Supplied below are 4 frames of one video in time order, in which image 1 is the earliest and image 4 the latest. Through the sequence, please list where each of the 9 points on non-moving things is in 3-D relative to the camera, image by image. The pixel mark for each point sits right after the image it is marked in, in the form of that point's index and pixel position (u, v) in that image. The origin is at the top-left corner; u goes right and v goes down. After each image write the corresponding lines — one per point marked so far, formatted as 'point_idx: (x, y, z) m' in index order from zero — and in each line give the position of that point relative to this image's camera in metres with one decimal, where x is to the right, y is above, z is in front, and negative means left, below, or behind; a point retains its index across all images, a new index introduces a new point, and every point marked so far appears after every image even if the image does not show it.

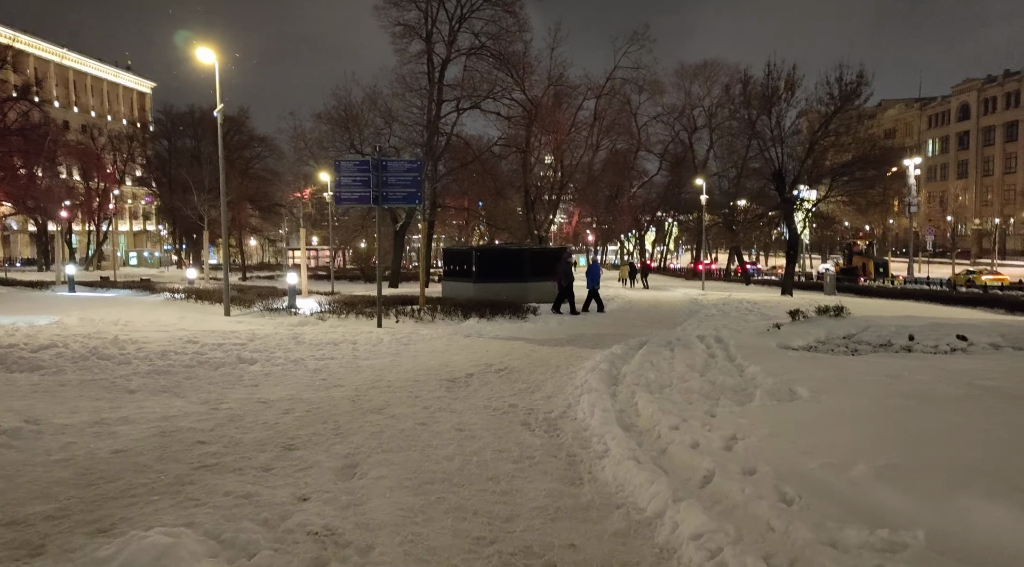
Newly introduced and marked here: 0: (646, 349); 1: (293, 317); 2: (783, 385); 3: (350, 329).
0: (+1.9, -0.9, +10.0) m
1: (-4.3, -0.7, +14.3) m
2: (+2.6, -1.0, +7.1) m
3: (-2.8, -0.8, +12.8) m
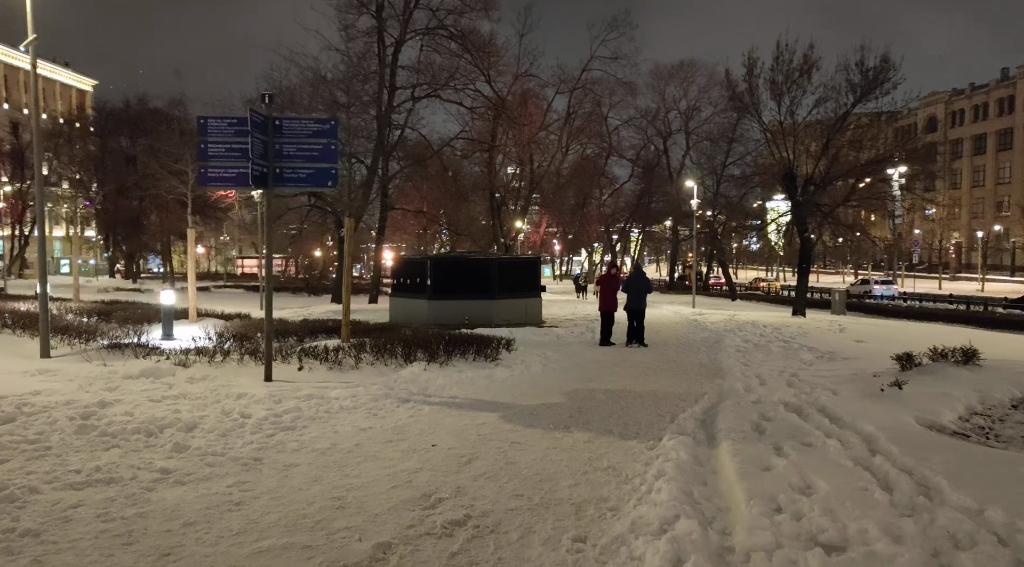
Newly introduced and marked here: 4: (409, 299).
0: (+1.6, -1.2, +5.4) m
1: (-4.7, -1.0, +9.3) m
2: (+2.5, -1.3, +2.5) m
3: (-3.2, -1.1, +7.8) m
4: (-2.3, -0.4, +16.3) m
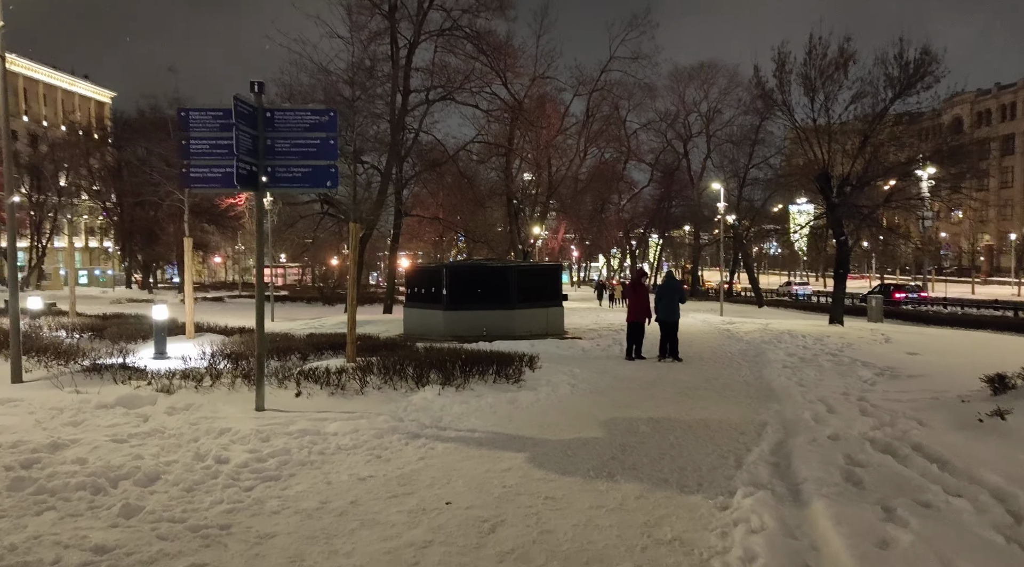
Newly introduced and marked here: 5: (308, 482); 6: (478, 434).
0: (+1.8, -1.3, +4.2) m
1: (-4.4, -1.2, +8.3) m
2: (+2.7, -1.3, +1.3) m
3: (-2.9, -1.3, +6.7) m
4: (-1.8, -0.6, +15.2) m
5: (-1.4, -1.4, +5.1) m
6: (-0.3, -1.4, +6.6) m
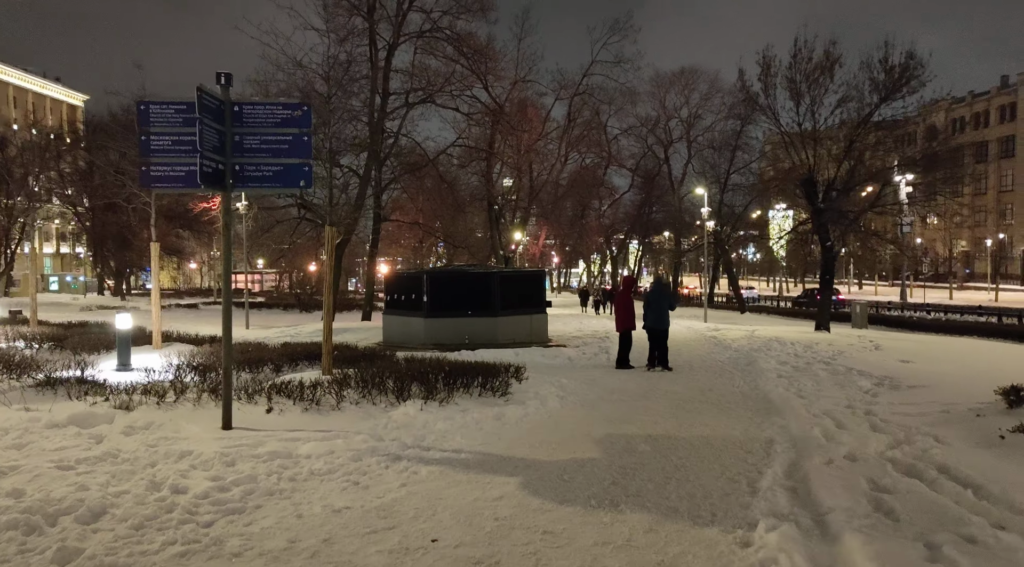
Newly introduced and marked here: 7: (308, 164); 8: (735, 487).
0: (+1.8, -1.3, +3.7) m
1: (-4.6, -1.3, +7.6) m
2: (+2.7, -1.3, +0.8) m
3: (-3.0, -1.3, +6.1) m
4: (-2.2, -0.7, +14.6) m
5: (-1.5, -1.4, +4.5) m
6: (-0.4, -1.4, +6.1) m
7: (-2.0, +1.2, +7.1) m
8: (+1.6, -1.4, +5.1) m
